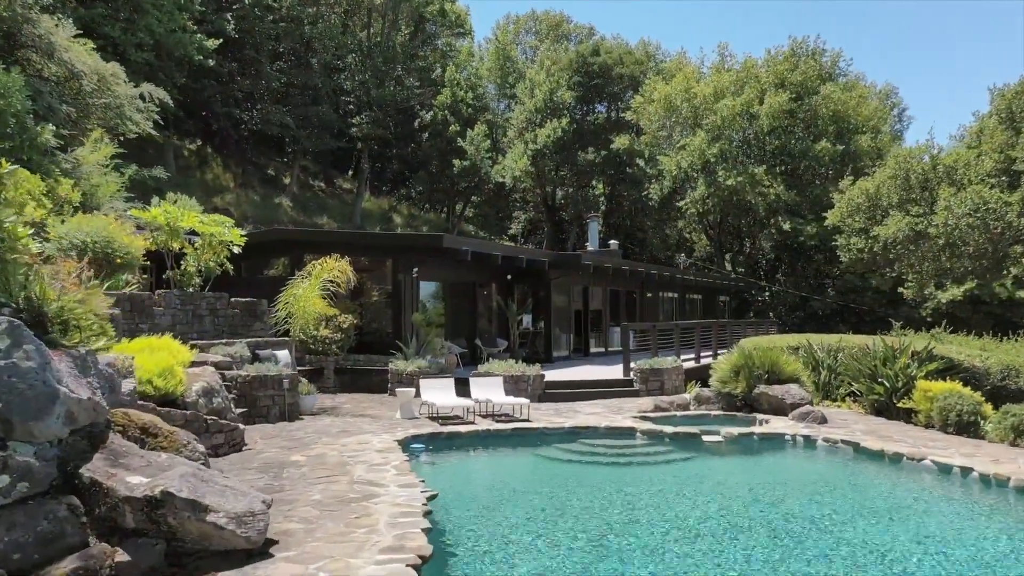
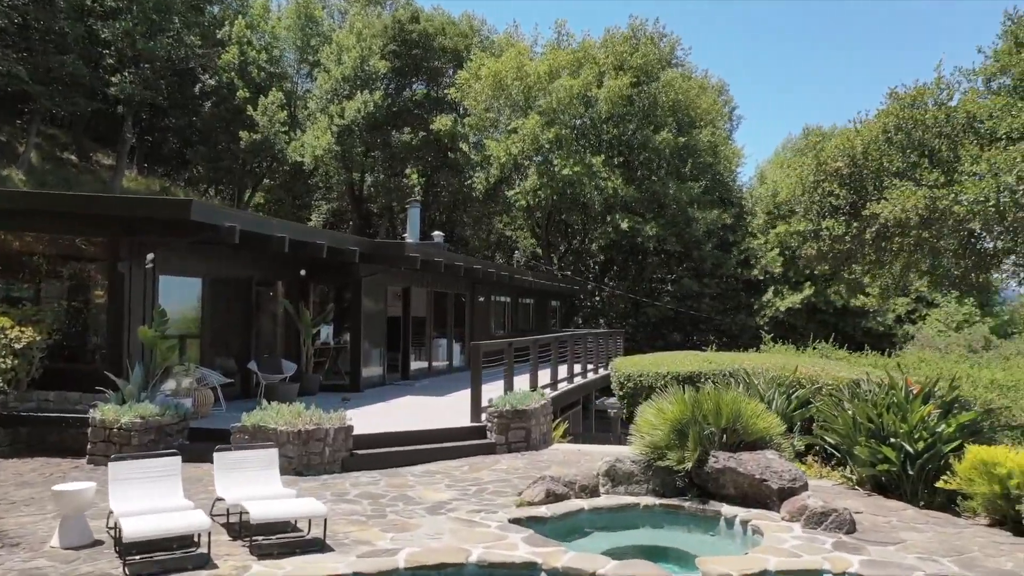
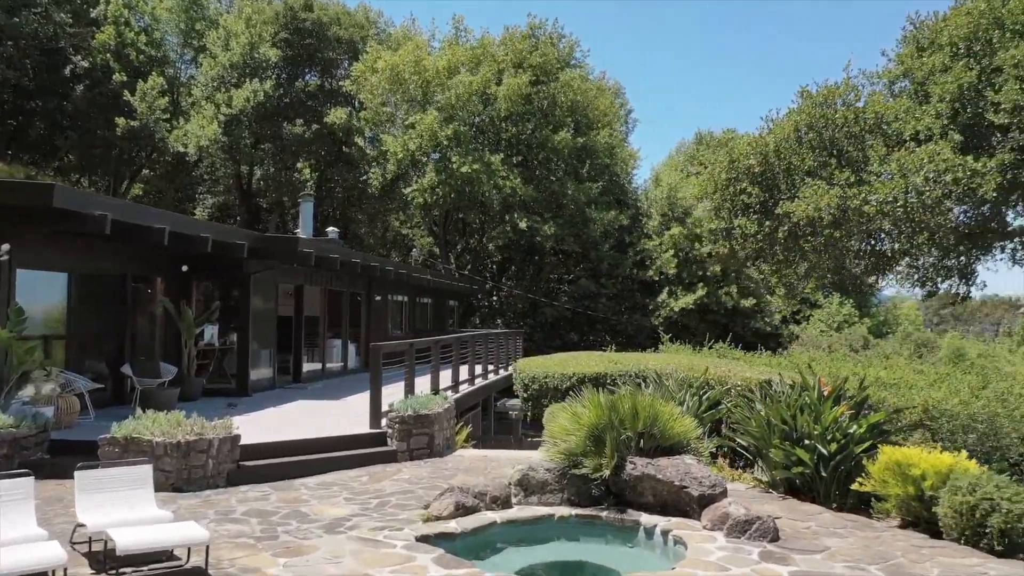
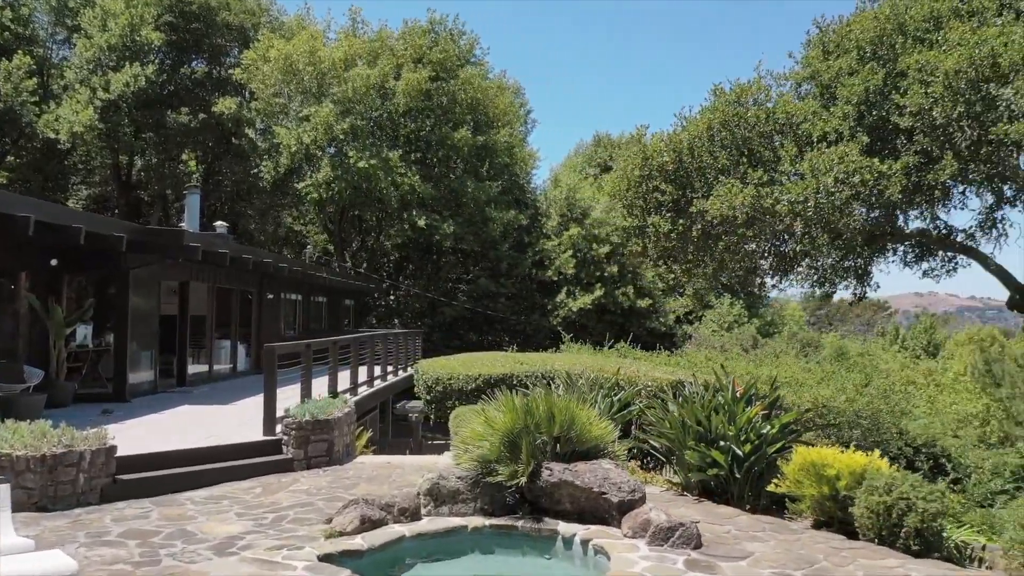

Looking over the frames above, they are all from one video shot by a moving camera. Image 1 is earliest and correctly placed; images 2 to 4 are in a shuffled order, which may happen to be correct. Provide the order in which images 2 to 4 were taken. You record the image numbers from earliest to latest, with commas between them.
2, 3, 4
